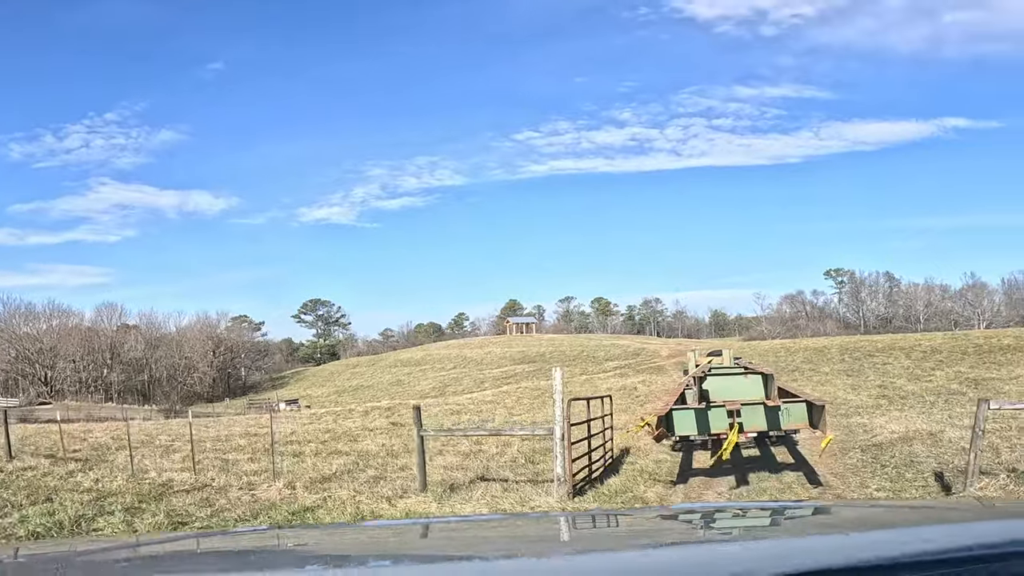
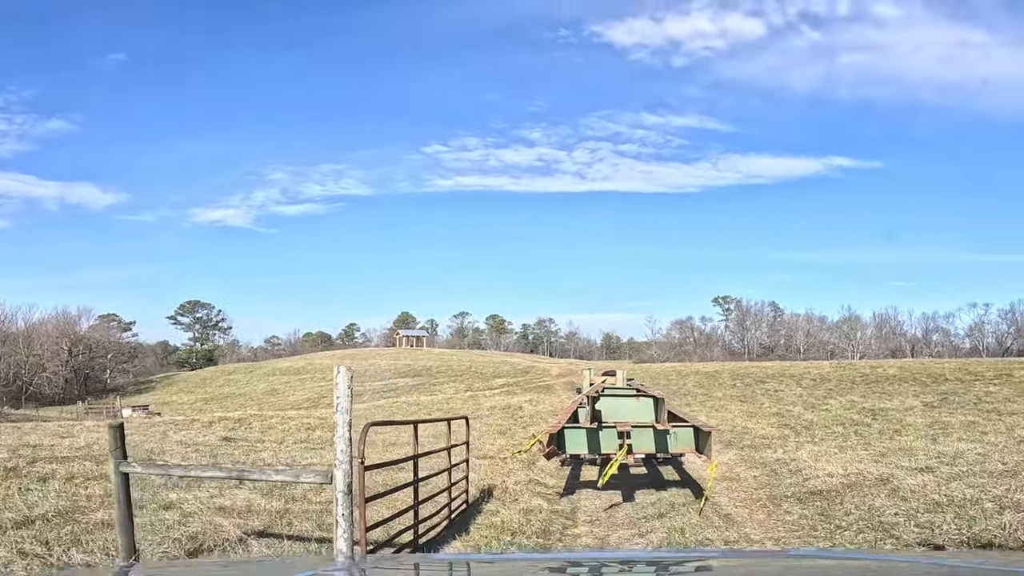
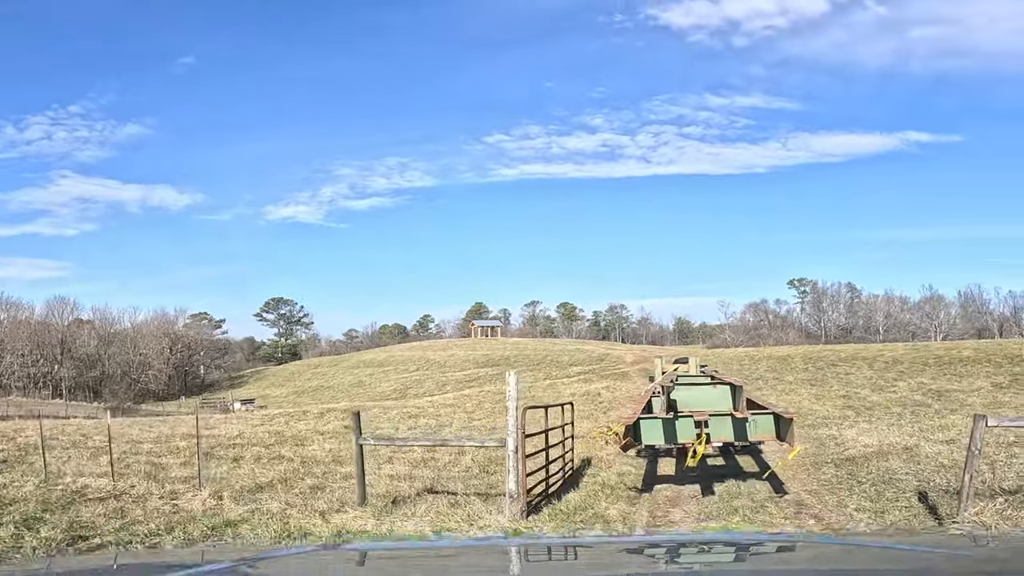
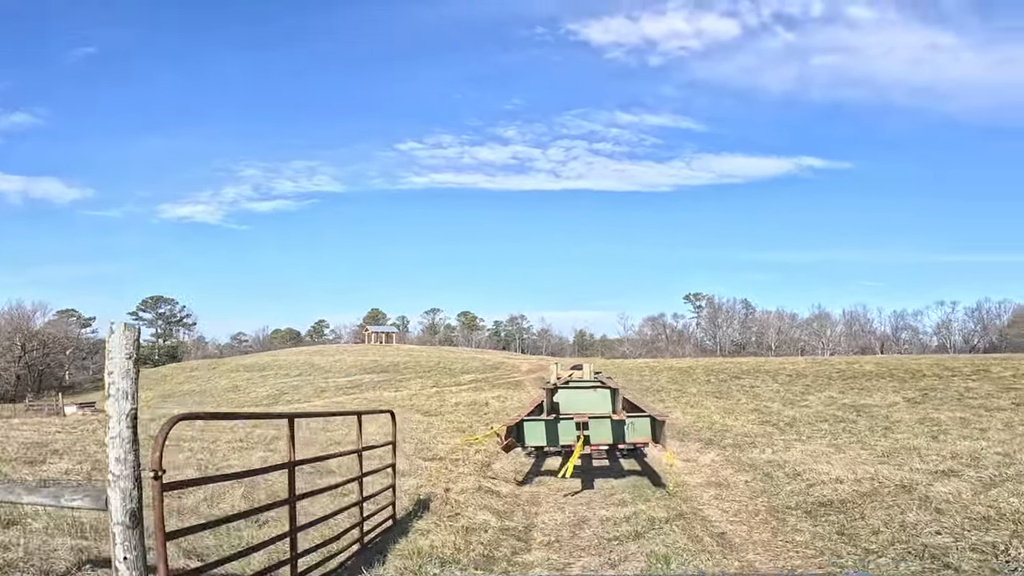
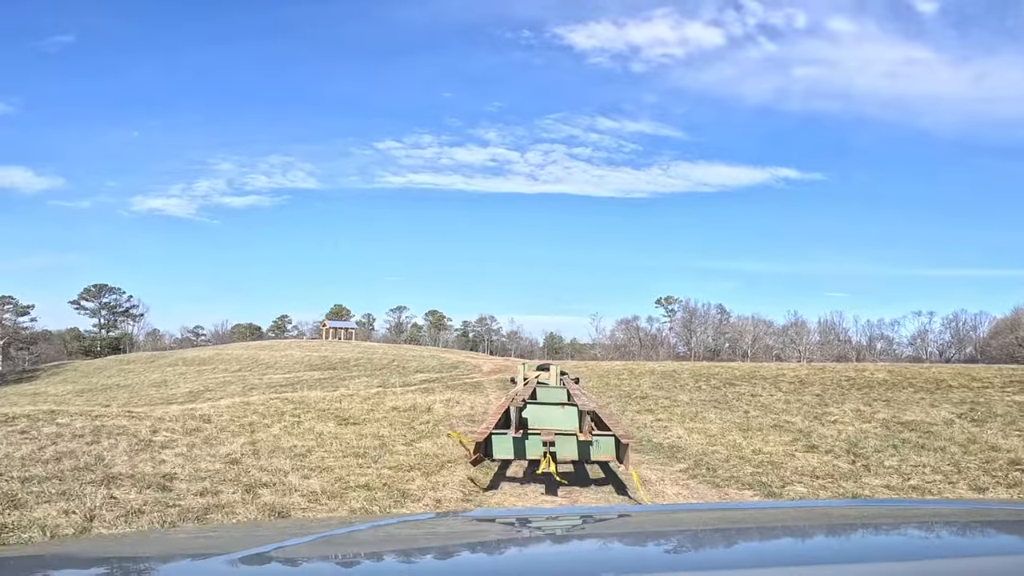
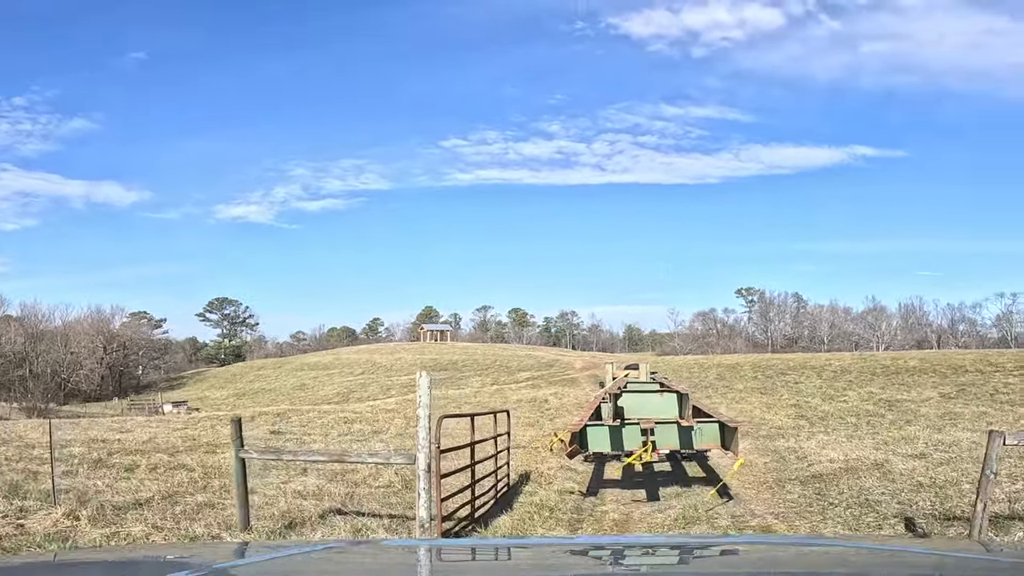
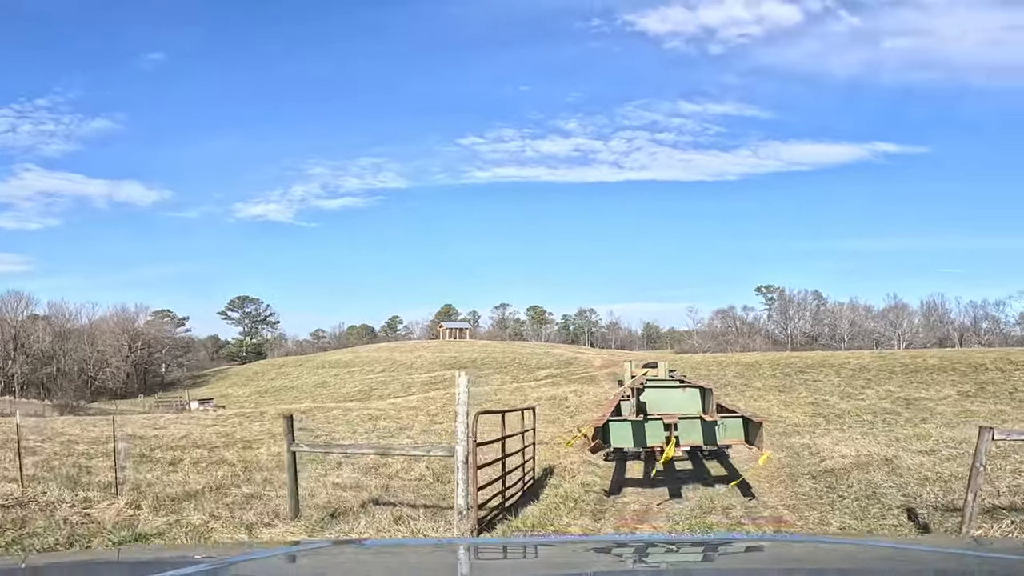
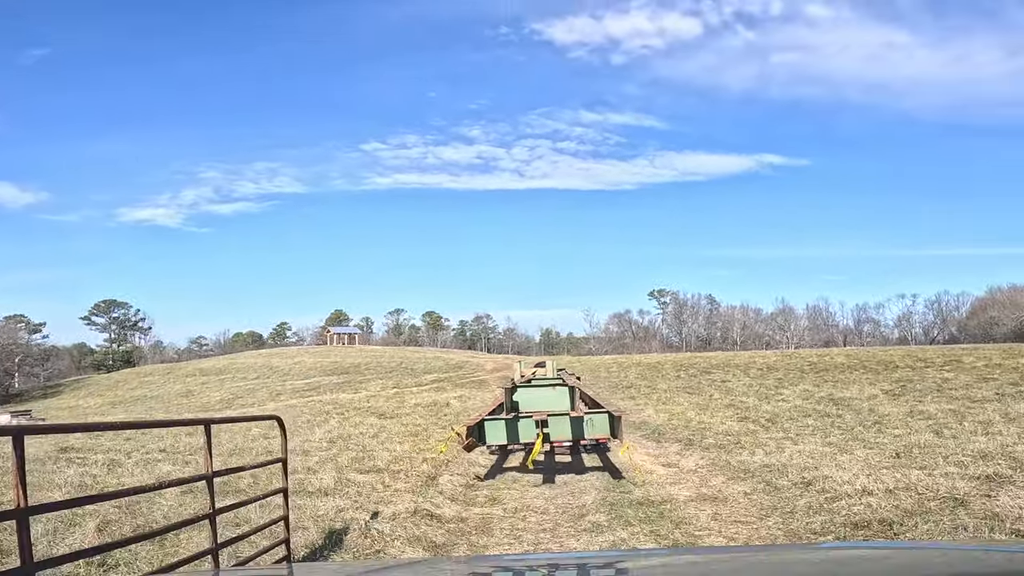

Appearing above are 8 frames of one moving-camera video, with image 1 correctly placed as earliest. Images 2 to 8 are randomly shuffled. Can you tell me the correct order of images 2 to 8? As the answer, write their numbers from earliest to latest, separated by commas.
3, 7, 6, 2, 4, 8, 5
